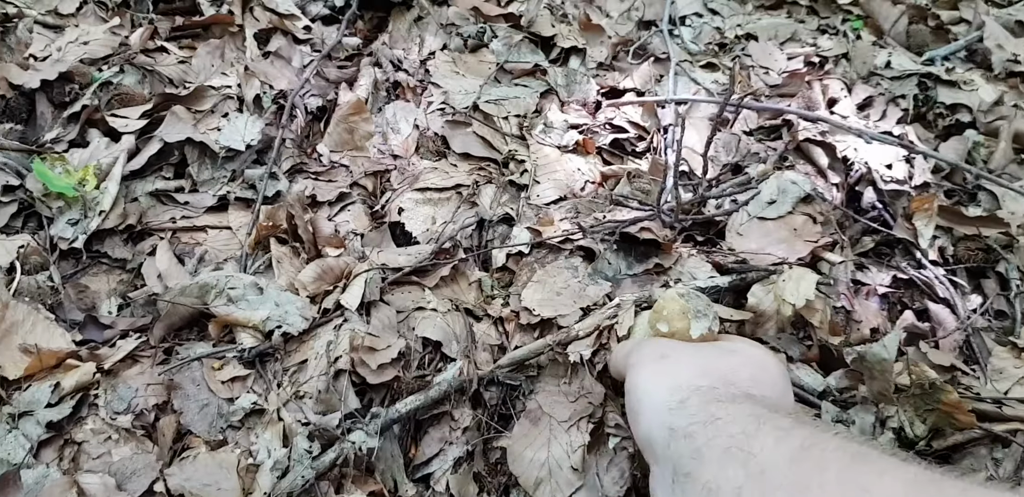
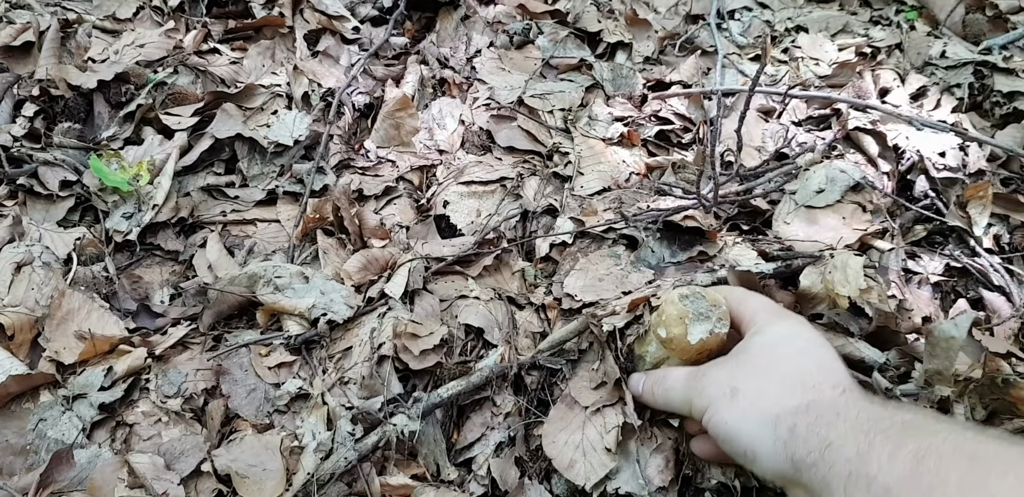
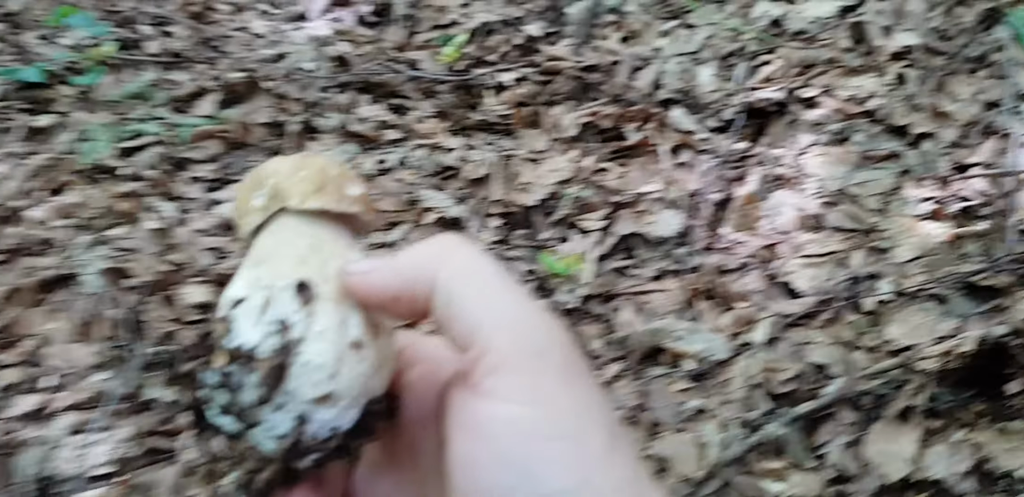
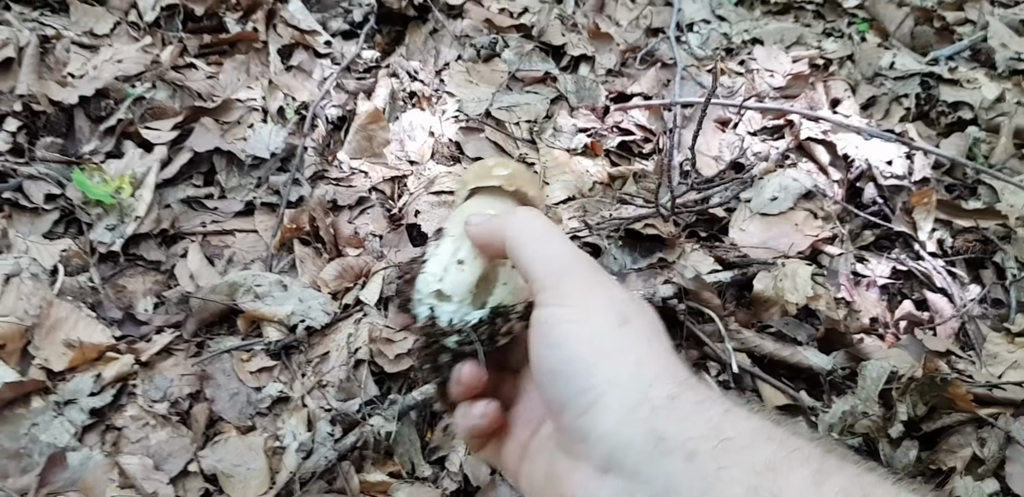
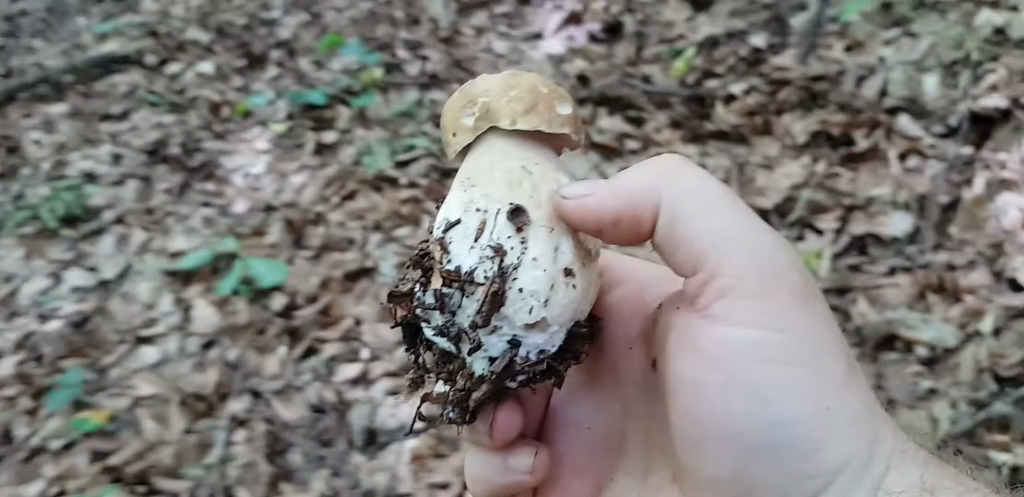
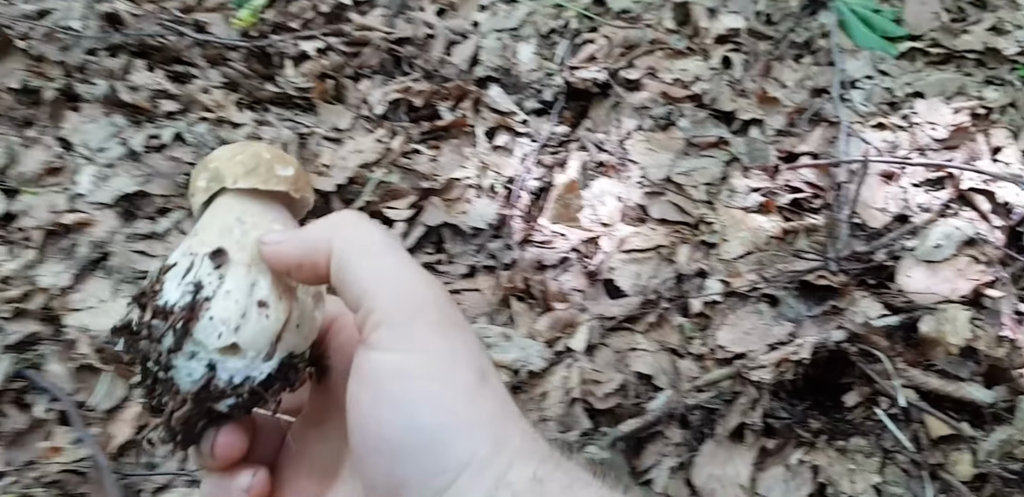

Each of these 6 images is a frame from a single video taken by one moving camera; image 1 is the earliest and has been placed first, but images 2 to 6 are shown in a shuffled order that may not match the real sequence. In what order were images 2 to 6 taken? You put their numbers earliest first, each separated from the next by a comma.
2, 4, 6, 3, 5
